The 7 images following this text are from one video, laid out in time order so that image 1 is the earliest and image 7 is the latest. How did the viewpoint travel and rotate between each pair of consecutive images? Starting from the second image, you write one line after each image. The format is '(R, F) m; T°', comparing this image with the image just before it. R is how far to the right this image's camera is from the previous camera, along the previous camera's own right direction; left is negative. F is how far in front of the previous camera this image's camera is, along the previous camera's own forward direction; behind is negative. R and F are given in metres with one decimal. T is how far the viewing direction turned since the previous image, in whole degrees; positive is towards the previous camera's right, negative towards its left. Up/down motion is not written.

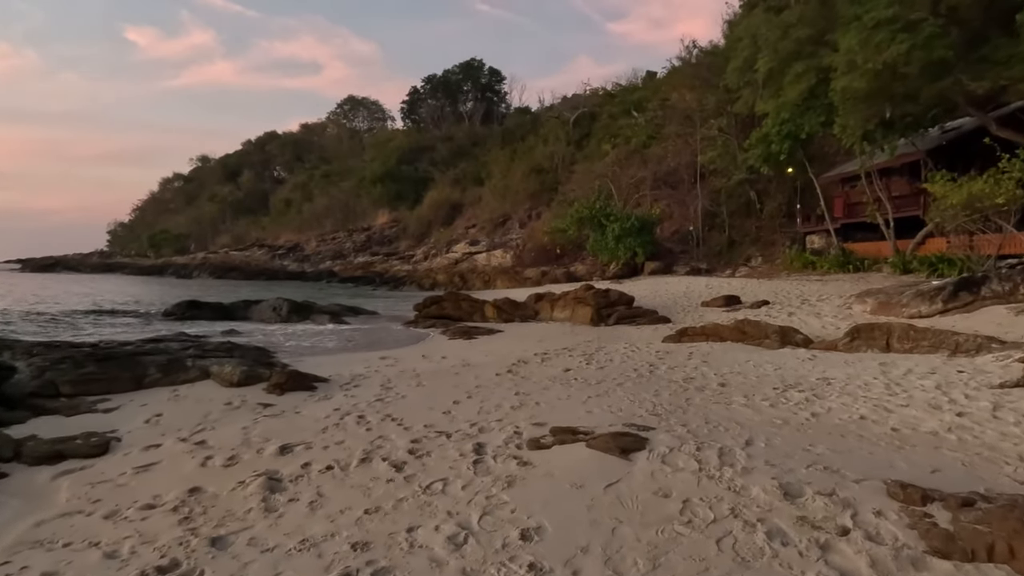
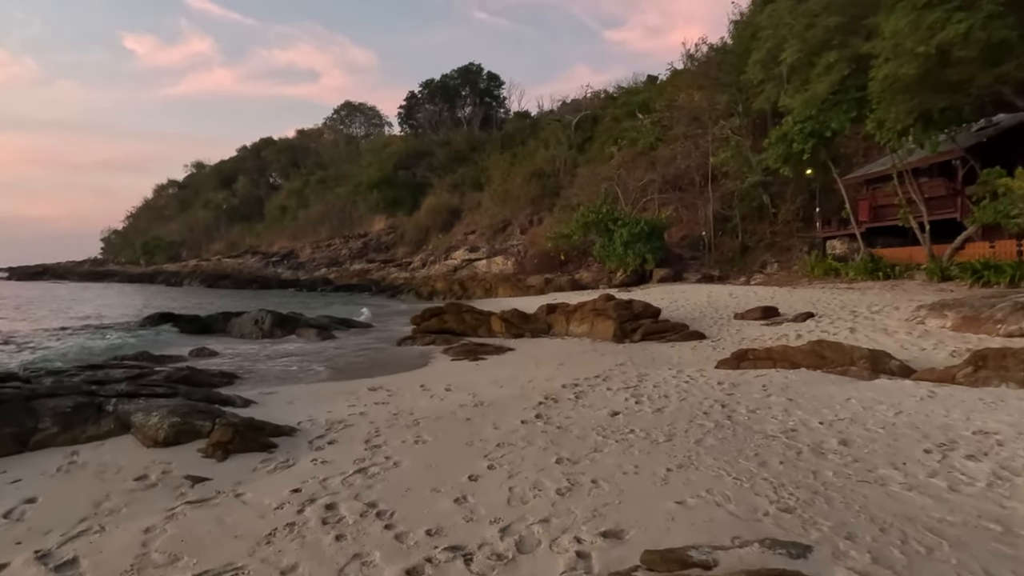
(-0.3, +1.8) m; 0°
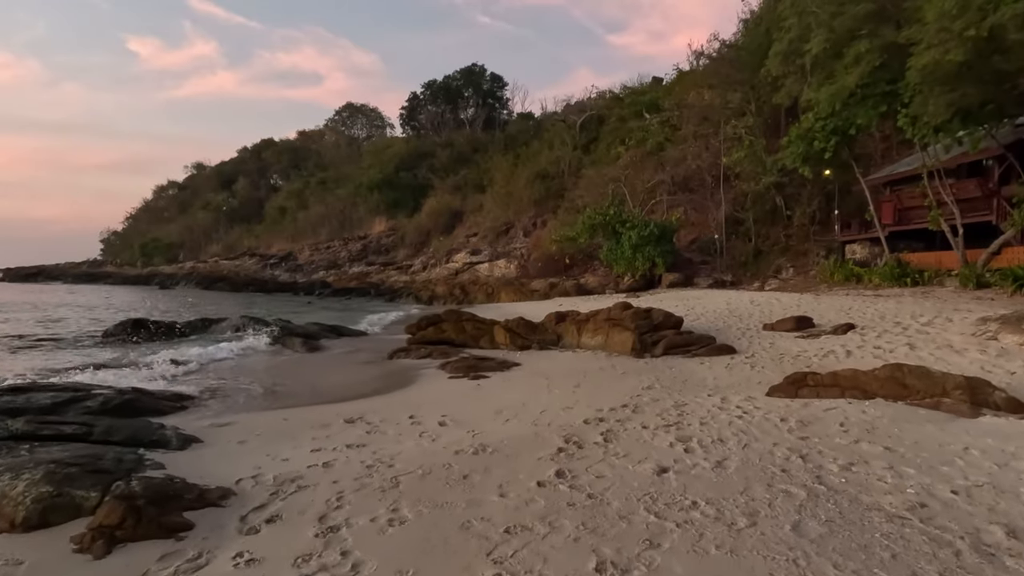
(-0.1, +1.4) m; 0°
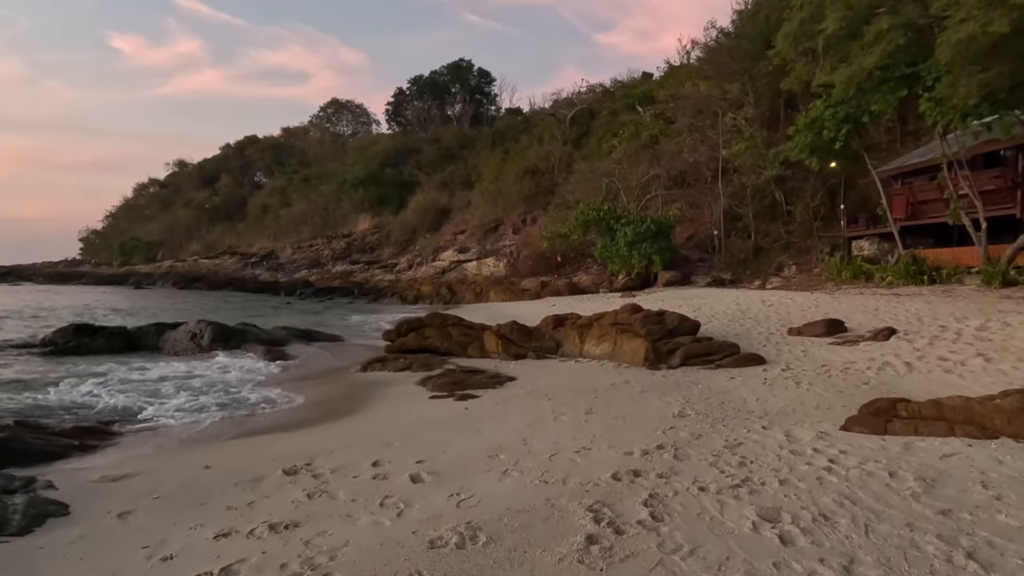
(-0.1, +1.6) m; +1°
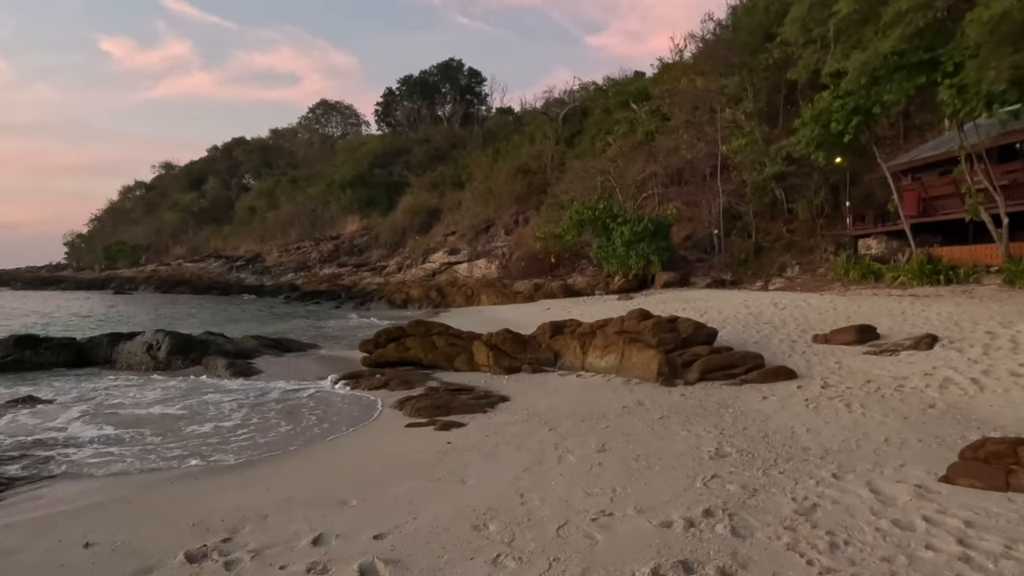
(0.0, +1.3) m; +1°
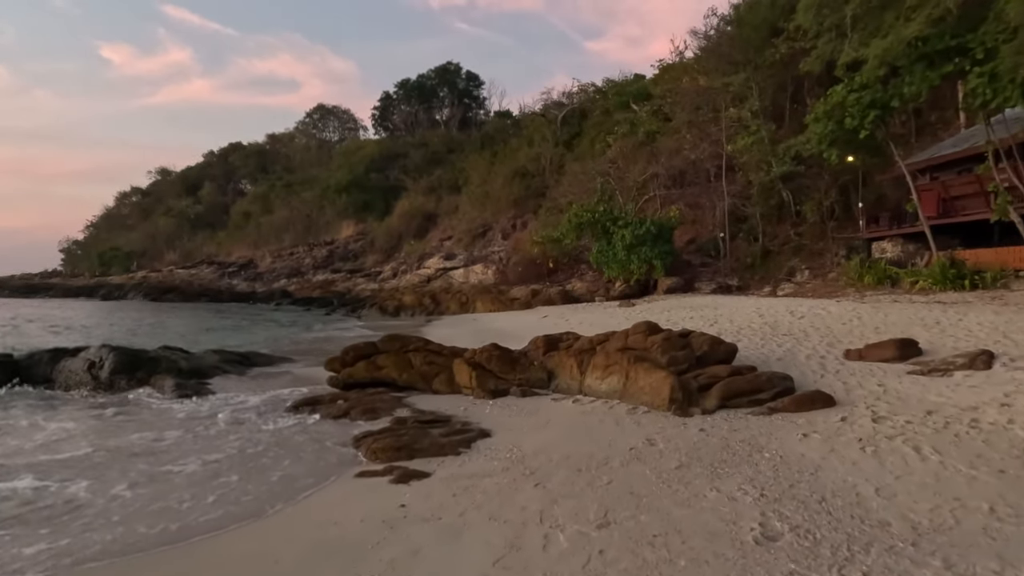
(+0.2, +1.3) m; 0°
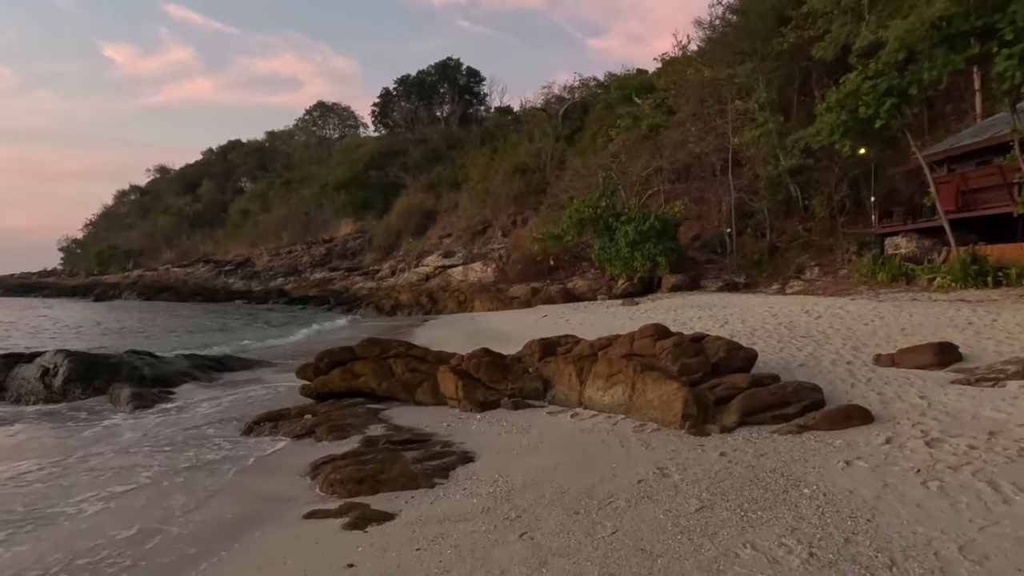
(+0.1, +0.9) m; 0°
